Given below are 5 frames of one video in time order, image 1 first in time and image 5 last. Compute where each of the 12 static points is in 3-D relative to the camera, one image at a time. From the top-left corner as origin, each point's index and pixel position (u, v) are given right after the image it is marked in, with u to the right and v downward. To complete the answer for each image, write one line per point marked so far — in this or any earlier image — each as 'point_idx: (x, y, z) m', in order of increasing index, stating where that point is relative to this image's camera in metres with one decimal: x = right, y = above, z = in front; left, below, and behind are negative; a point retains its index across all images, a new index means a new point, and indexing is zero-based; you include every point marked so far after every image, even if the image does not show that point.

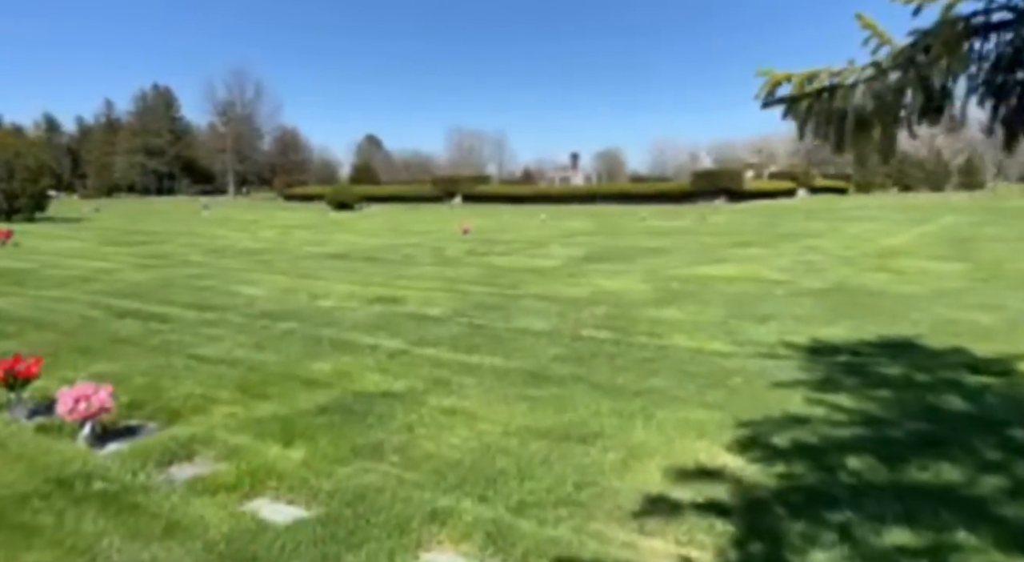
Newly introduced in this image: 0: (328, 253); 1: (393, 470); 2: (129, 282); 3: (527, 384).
0: (-3.6, +0.6, +14.7) m
1: (-0.5, -0.9, +3.4) m
2: (-5.2, 0.0, +10.2) m
3: (+0.1, -0.7, +5.0) m
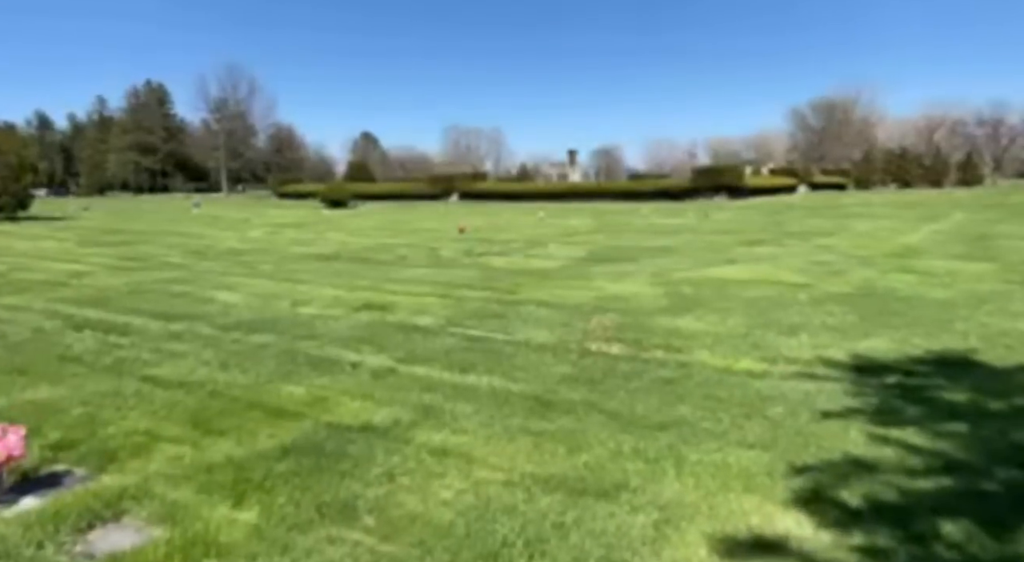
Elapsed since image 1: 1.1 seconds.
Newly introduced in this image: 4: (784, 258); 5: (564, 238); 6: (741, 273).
0: (-3.6, +0.5, +13.9) m
1: (-0.5, -0.9, +2.7) m
2: (-5.2, -0.1, +9.4) m
3: (+0.1, -0.7, +4.2) m
4: (+4.4, +0.4, +12.3) m
5: (+1.2, +1.0, +17.8) m
6: (+3.1, +0.1, +10.2) m
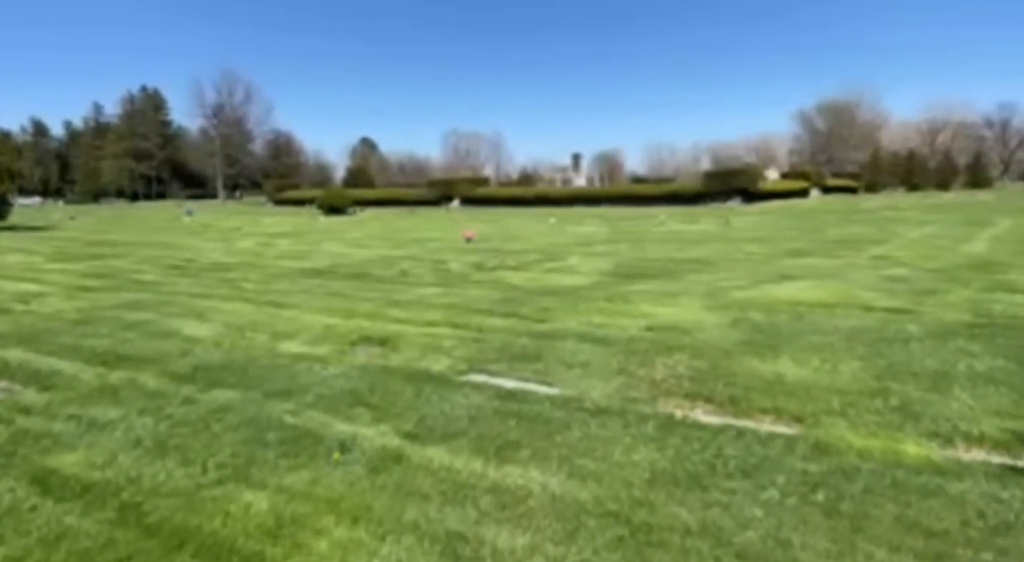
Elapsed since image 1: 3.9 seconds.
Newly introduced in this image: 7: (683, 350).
0: (-3.3, +0.2, +12.4) m
1: (-0.2, -1.1, +1.1) m
2: (-4.9, -0.4, +7.8) m
3: (+0.4, -1.0, +2.6) m
4: (+4.7, +0.1, +10.7) m
5: (+1.5, +0.7, +16.2) m
6: (+3.4, -0.1, +8.6) m
7: (+1.3, -0.5, +5.8) m
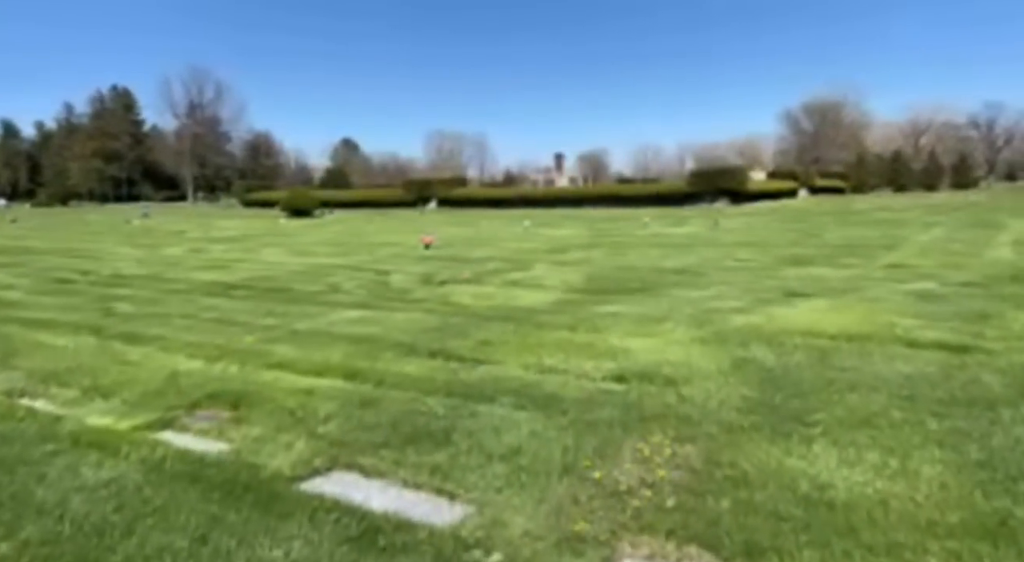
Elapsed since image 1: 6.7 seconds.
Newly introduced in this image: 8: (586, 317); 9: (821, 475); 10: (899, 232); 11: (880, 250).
0: (-4.0, 0.0, +10.3) m
1: (-0.7, -1.3, -0.9) m
2: (-5.5, -0.6, +5.8) m
3: (-0.1, -1.1, +0.7) m
4: (+4.1, -0.1, +8.8) m
5: (+0.8, +0.5, +14.3) m
6: (+2.8, -0.3, +6.7) m
7: (+0.8, -0.7, +3.9) m
8: (+0.7, -0.3, +7.4) m
9: (+1.3, -0.8, +3.2) m
10: (+8.8, +1.1, +17.1) m
11: (+6.5, +0.5, +13.2) m
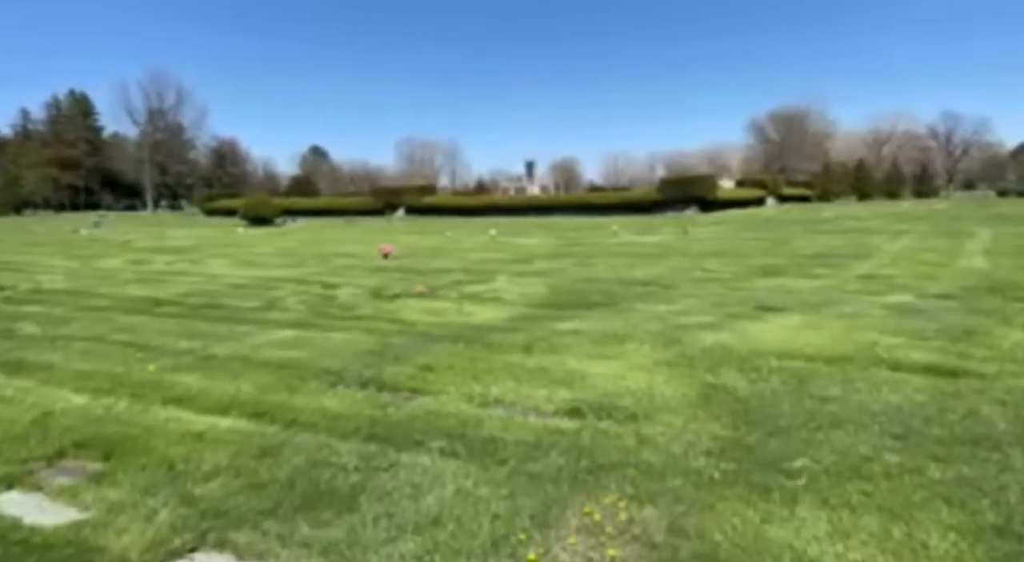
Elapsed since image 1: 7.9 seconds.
0: (-4.5, -0.2, +9.5) m
1: (-0.8, -1.4, -1.6) m
2: (-5.9, -0.7, +4.9) m
3: (-0.3, -1.2, 0.0) m
4: (+3.6, -0.2, +8.3) m
5: (+0.1, +0.3, +13.6) m
6: (+2.4, -0.5, +6.2) m
7: (+0.5, -0.8, +3.3) m
8: (+0.3, -0.5, +6.8) m
9: (+1.0, -0.9, +2.5) m
10: (+8.0, +0.9, +16.8) m
11: (+5.8, +0.4, +12.8) m
